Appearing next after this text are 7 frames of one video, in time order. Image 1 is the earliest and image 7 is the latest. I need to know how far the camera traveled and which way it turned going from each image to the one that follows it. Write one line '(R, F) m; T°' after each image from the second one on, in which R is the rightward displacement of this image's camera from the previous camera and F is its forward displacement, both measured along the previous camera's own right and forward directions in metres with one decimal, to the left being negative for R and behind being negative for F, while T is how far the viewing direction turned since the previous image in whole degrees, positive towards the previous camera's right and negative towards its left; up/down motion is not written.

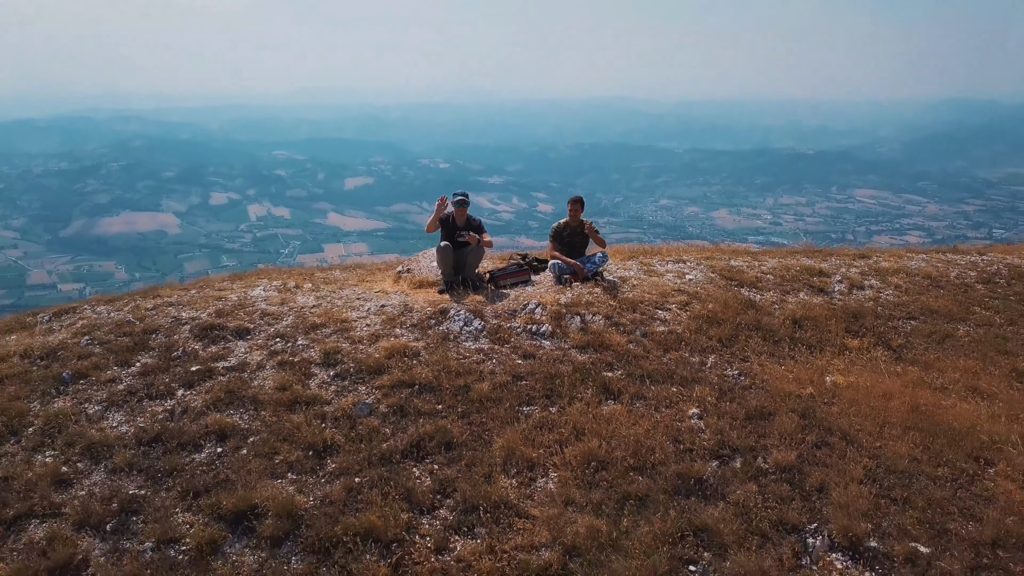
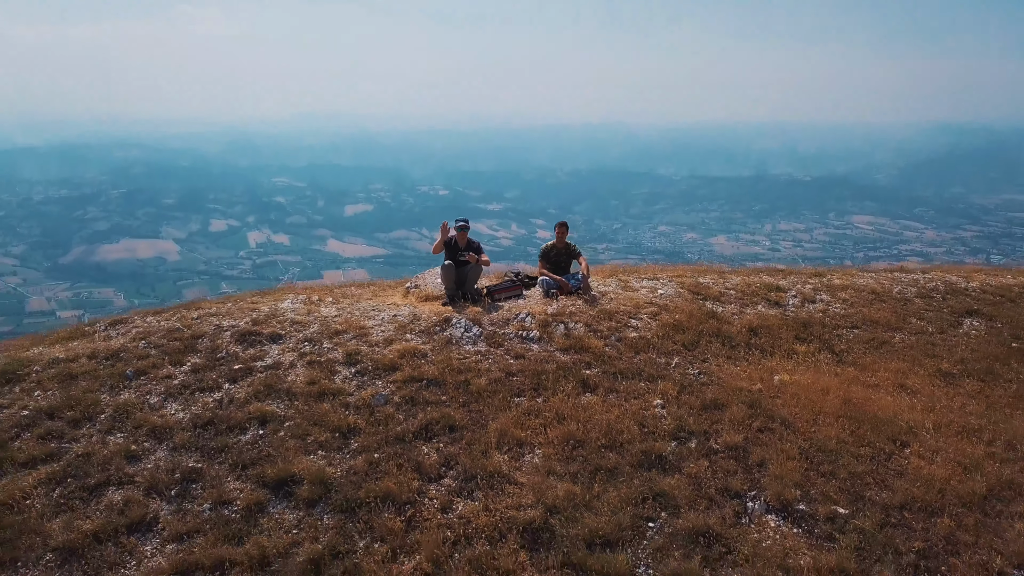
(0.0, -1.1) m; 0°
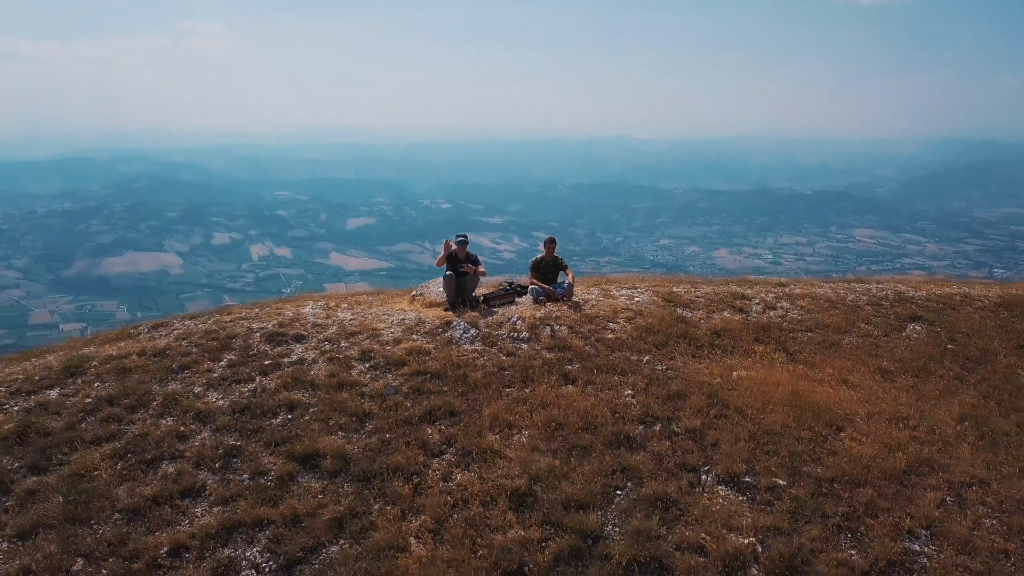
(+0.1, -1.1) m; 0°
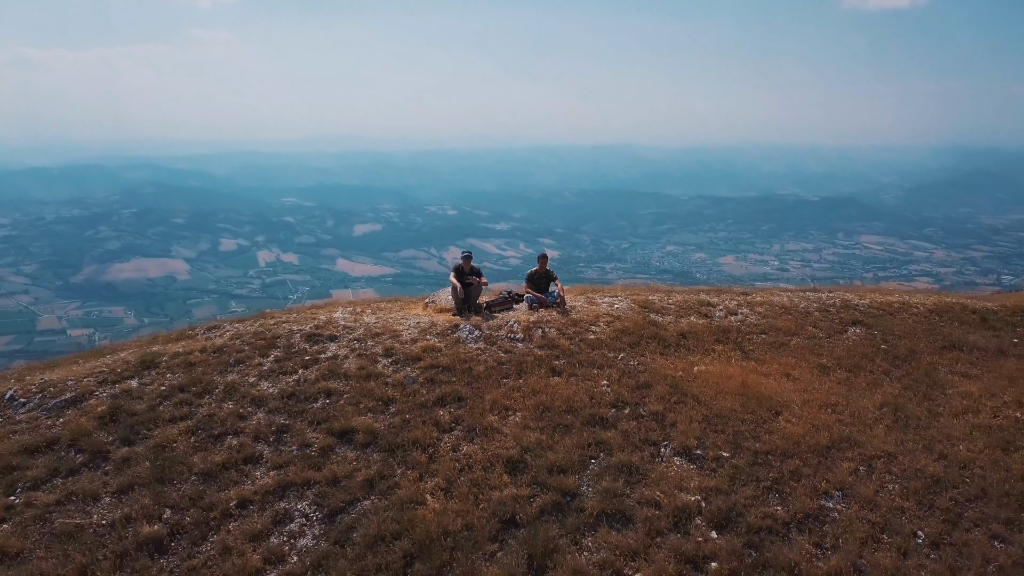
(+0.1, -1.6) m; 0°
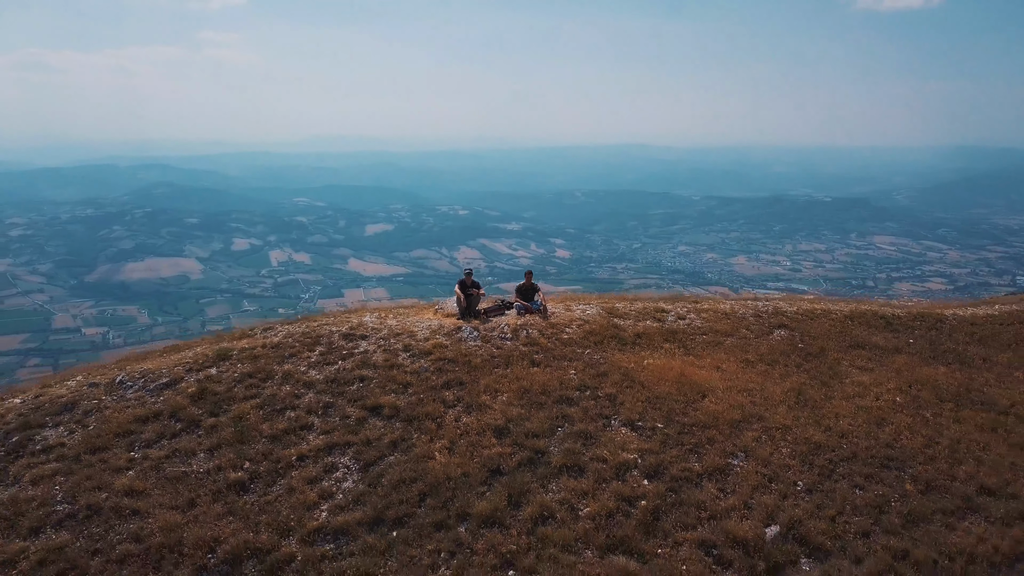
(+0.3, -2.8) m; -1°
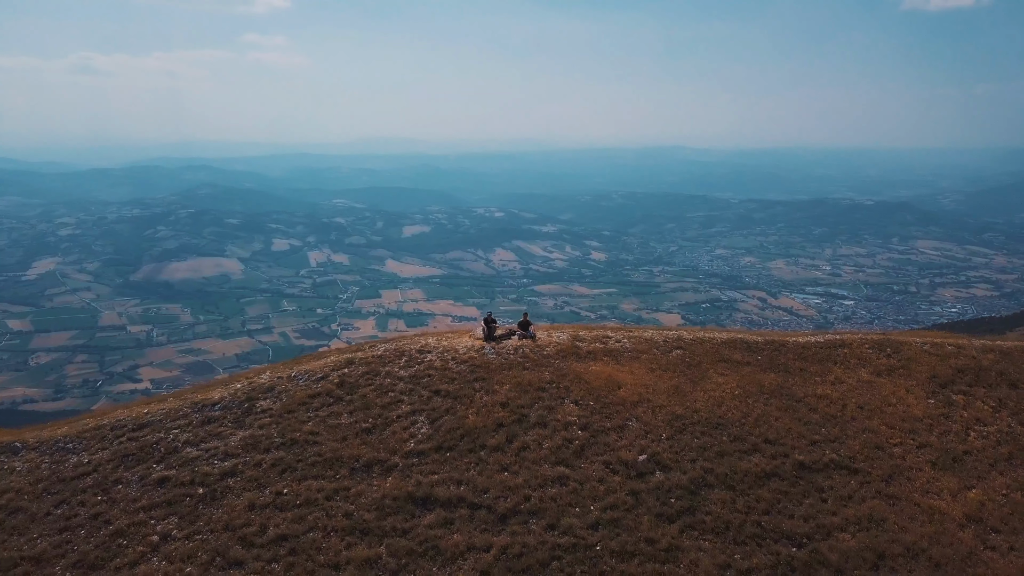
(+0.9, -9.2) m; -2°
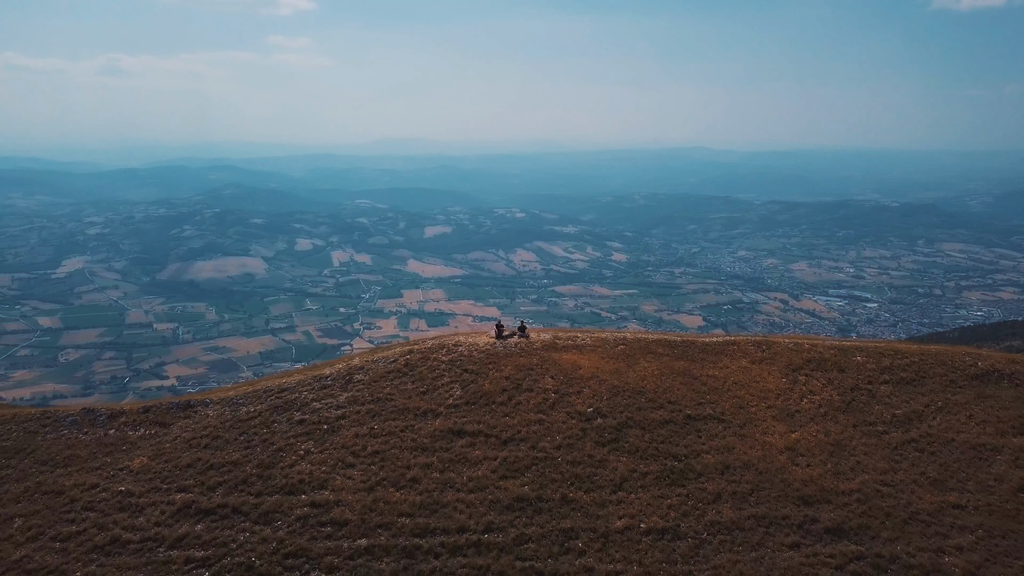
(+0.8, -12.2) m; -1°
